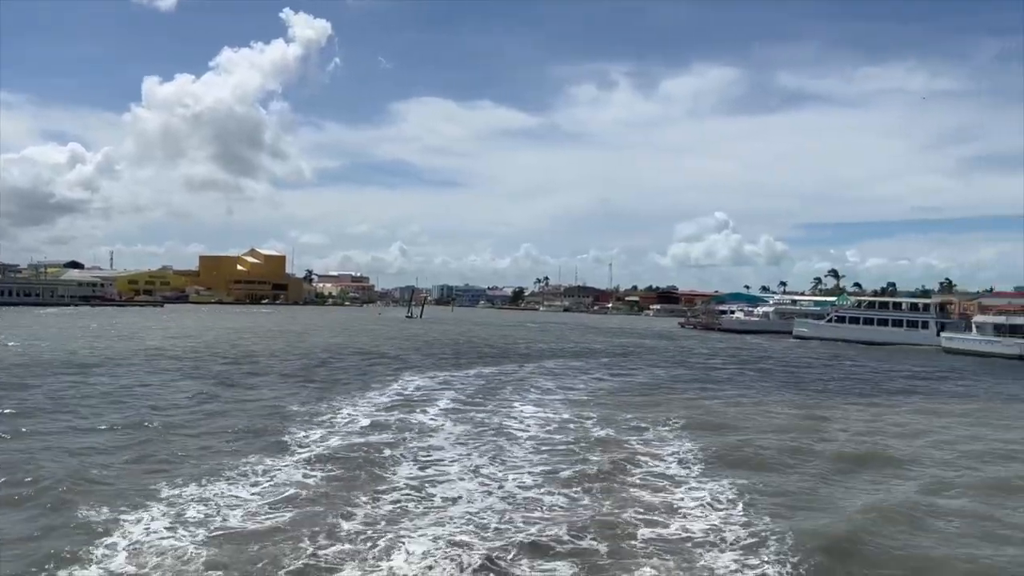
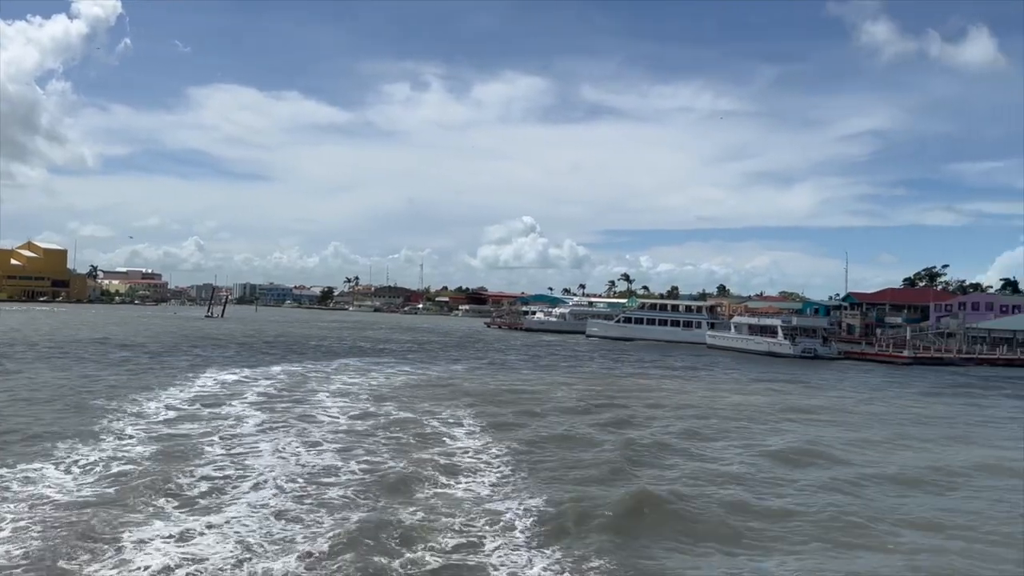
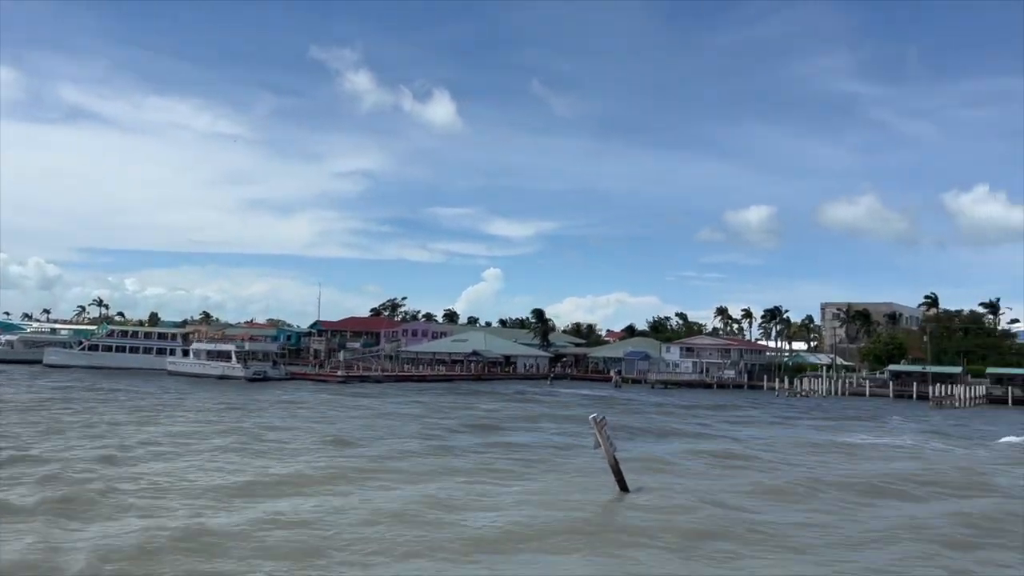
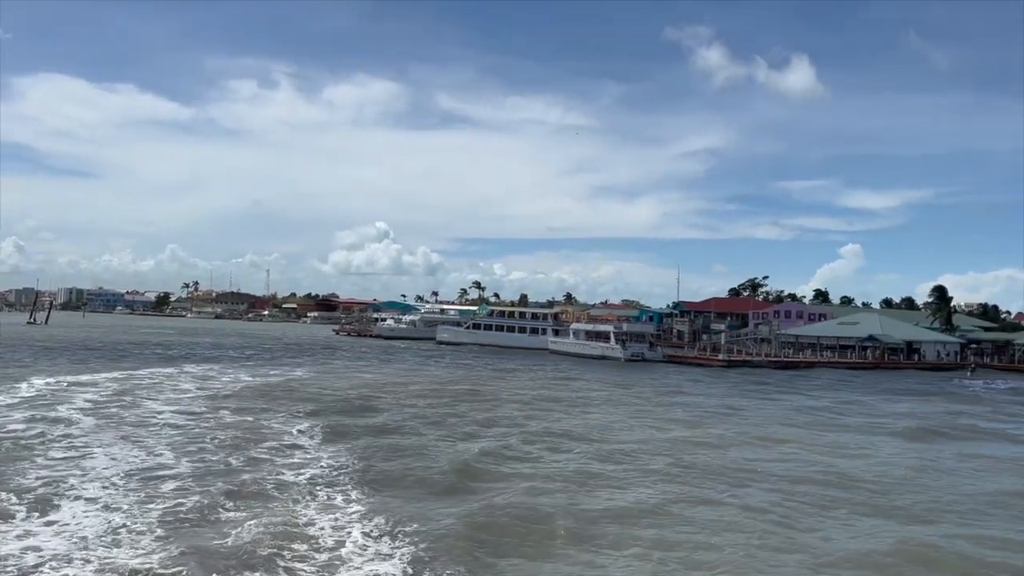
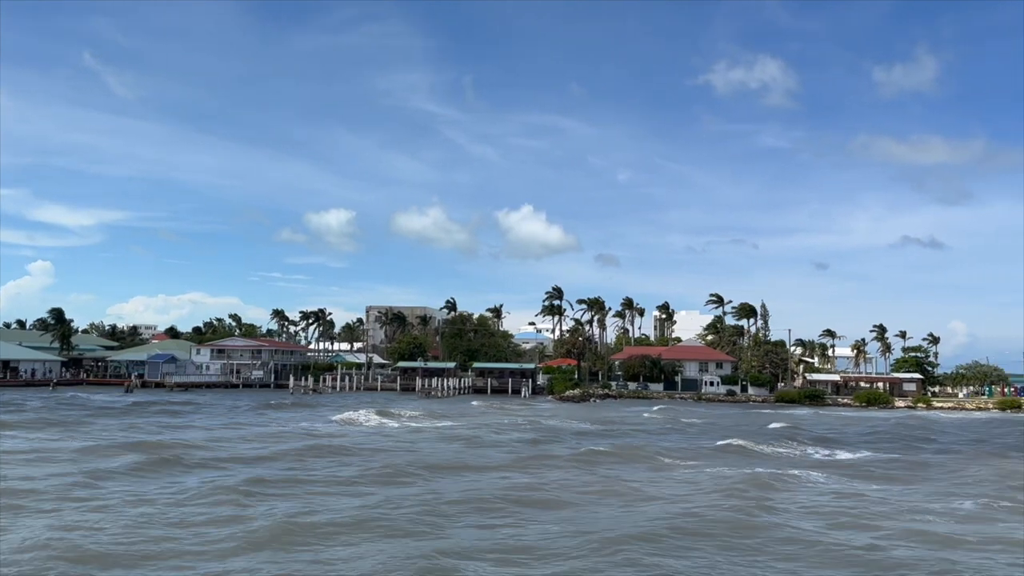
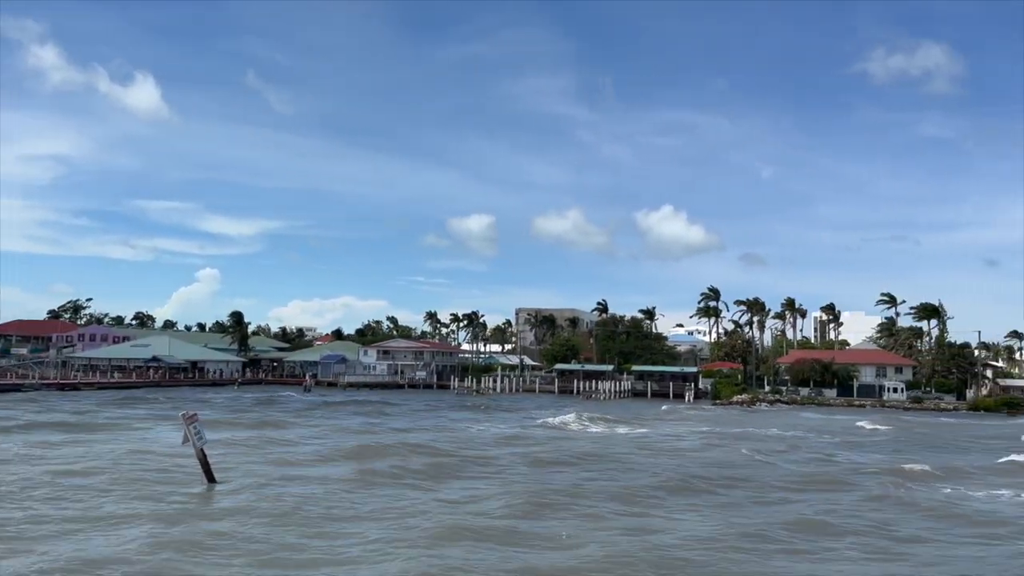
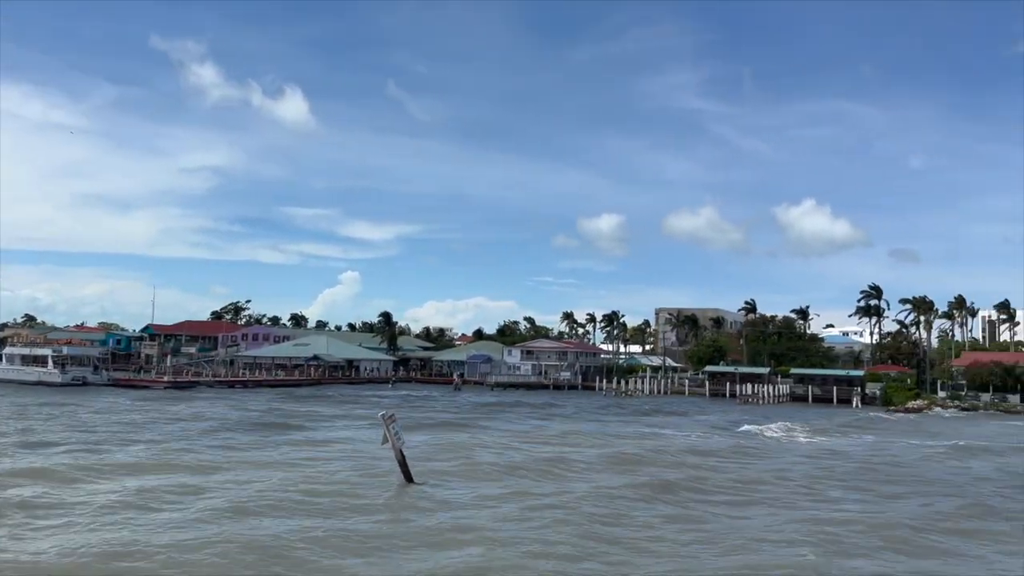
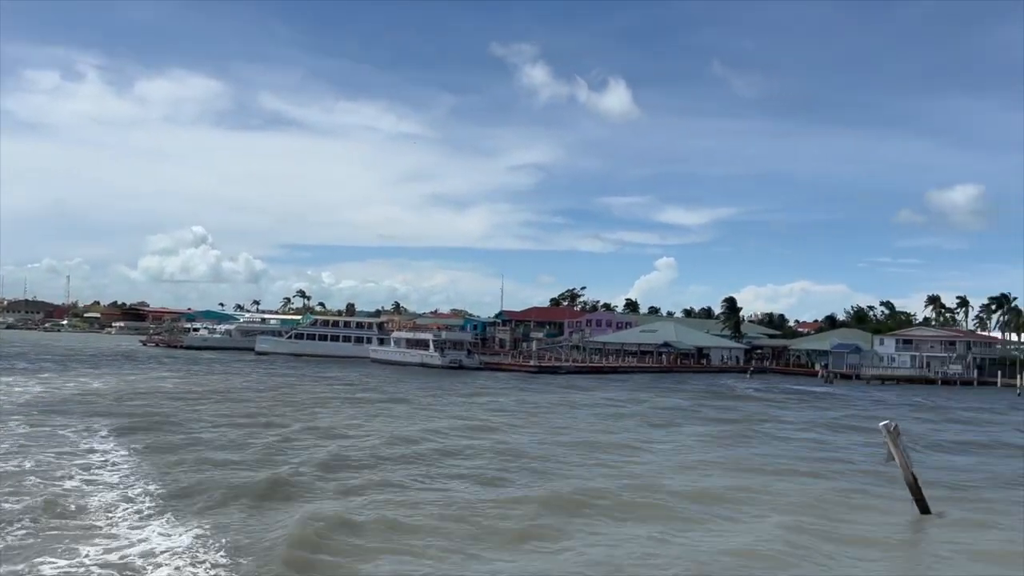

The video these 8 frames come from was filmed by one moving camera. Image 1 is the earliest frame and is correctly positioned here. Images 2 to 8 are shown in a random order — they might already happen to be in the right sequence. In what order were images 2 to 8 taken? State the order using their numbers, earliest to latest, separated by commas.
2, 4, 8, 3, 7, 6, 5
